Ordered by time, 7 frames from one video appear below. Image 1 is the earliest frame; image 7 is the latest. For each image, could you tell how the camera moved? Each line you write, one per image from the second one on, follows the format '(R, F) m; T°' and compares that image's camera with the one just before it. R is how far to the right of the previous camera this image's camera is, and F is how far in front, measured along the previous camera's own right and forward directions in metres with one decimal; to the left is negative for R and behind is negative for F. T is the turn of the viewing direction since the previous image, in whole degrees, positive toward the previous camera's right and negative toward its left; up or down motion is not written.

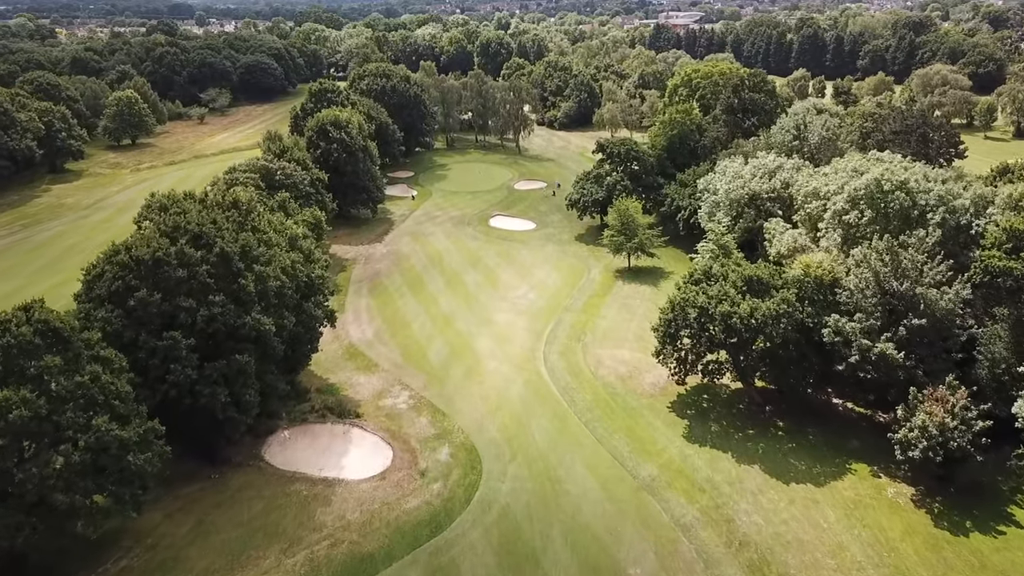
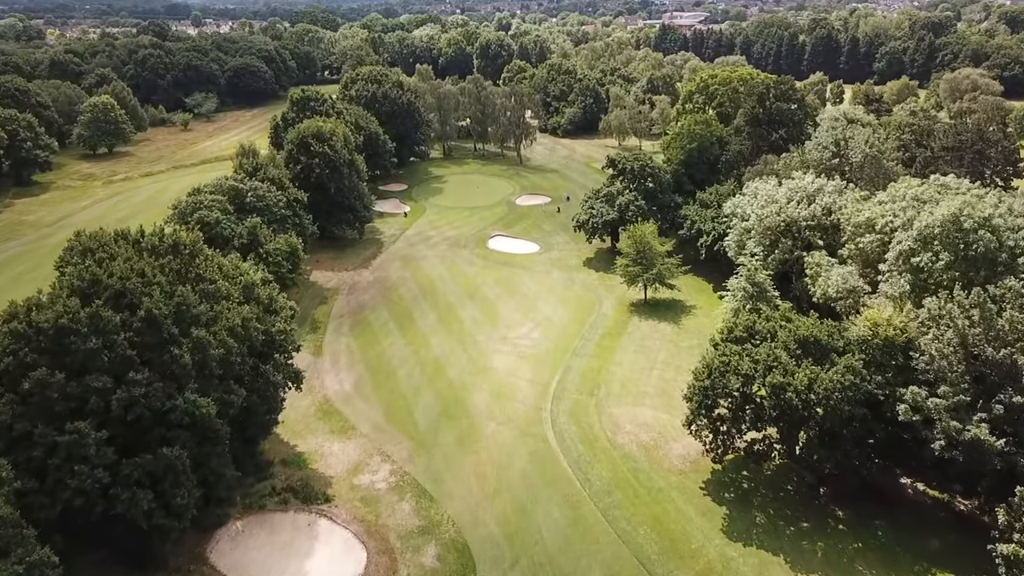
(0.0, +7.0) m; 0°
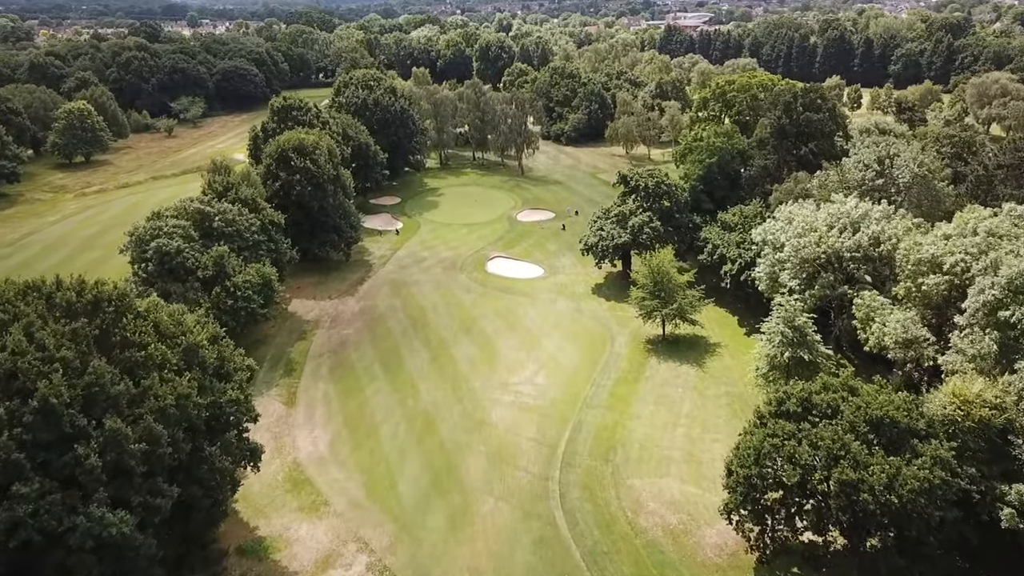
(0.0, +6.1) m; 0°
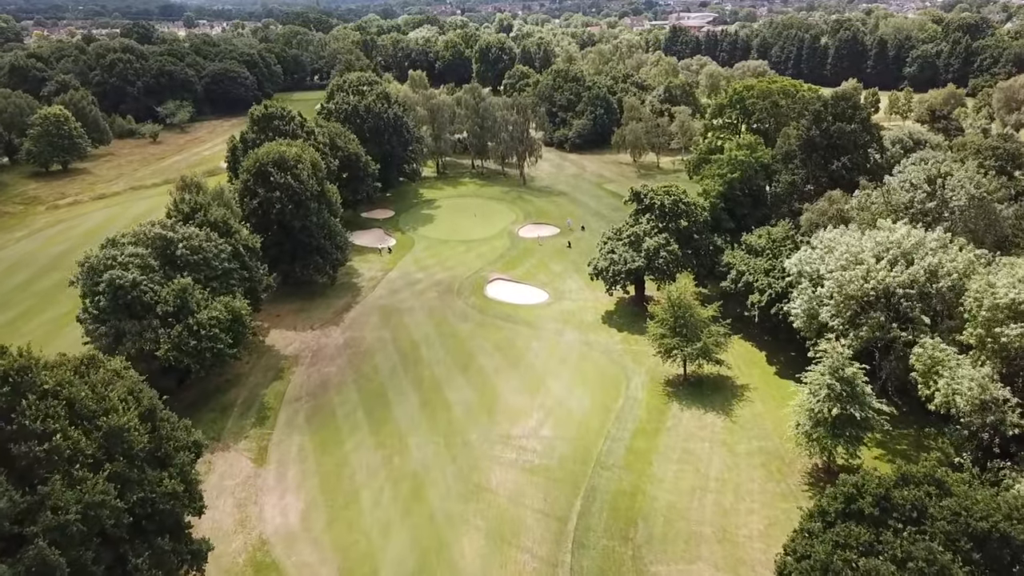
(-0.1, +5.4) m; 0°
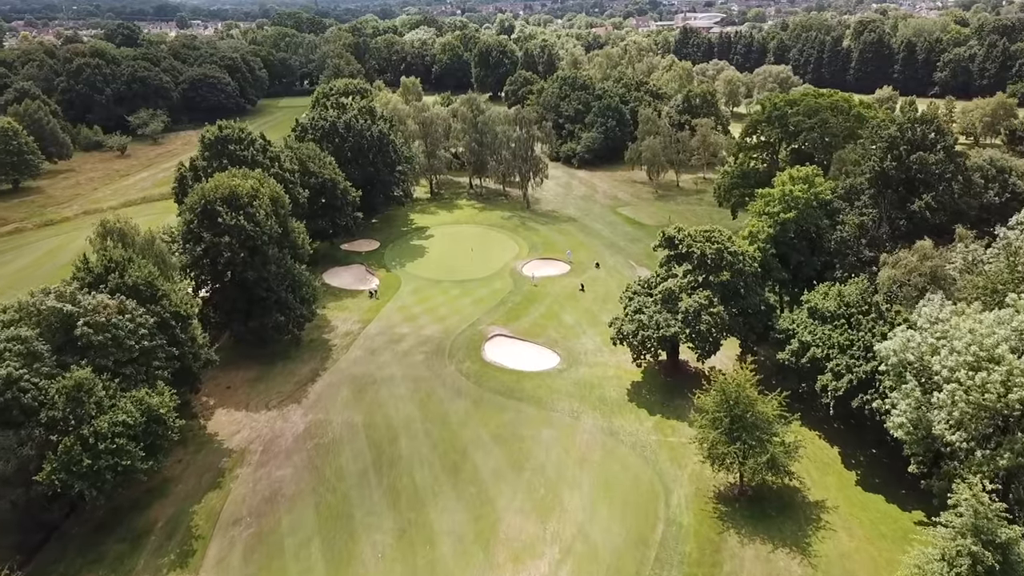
(-0.2, +10.0) m; 0°
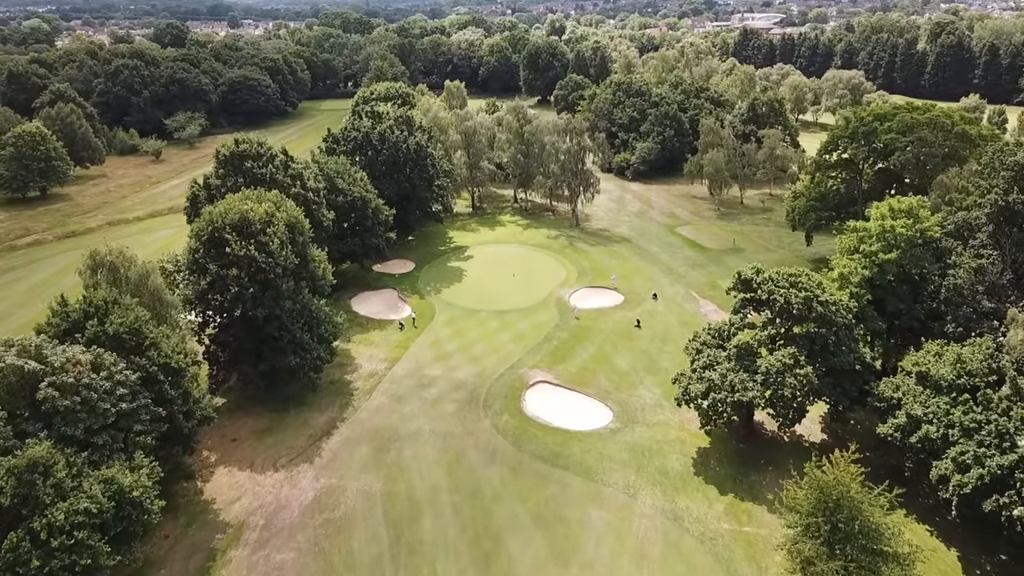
(-0.1, +6.0) m; -3°
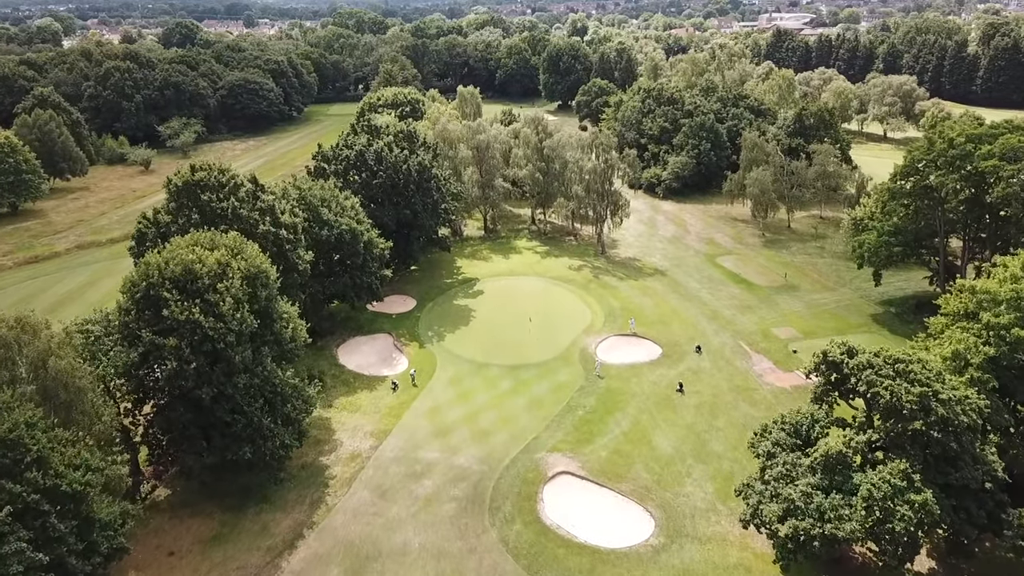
(+0.1, +8.5) m; -1°
